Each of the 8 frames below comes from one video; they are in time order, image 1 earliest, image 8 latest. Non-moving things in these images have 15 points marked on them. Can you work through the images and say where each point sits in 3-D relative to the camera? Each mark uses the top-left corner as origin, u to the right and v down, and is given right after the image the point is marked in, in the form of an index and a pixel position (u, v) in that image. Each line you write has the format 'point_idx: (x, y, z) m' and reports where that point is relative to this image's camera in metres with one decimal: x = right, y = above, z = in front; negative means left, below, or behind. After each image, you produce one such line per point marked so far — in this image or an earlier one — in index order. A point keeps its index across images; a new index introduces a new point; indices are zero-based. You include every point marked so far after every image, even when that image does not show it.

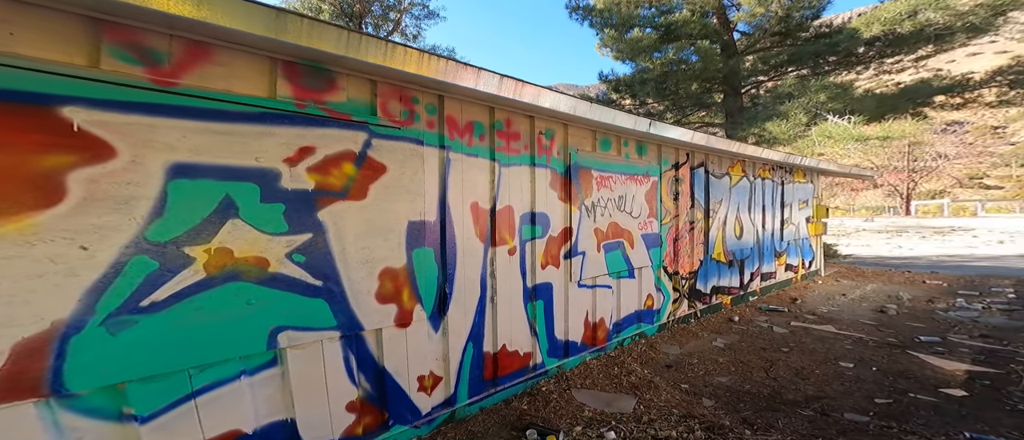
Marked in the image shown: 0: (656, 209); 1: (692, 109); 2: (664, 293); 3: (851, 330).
0: (+1.5, +0.1, +4.0) m
1: (+5.0, +3.1, +10.2) m
2: (+1.7, -0.9, +4.2) m
3: (+4.2, -1.4, +4.5) m
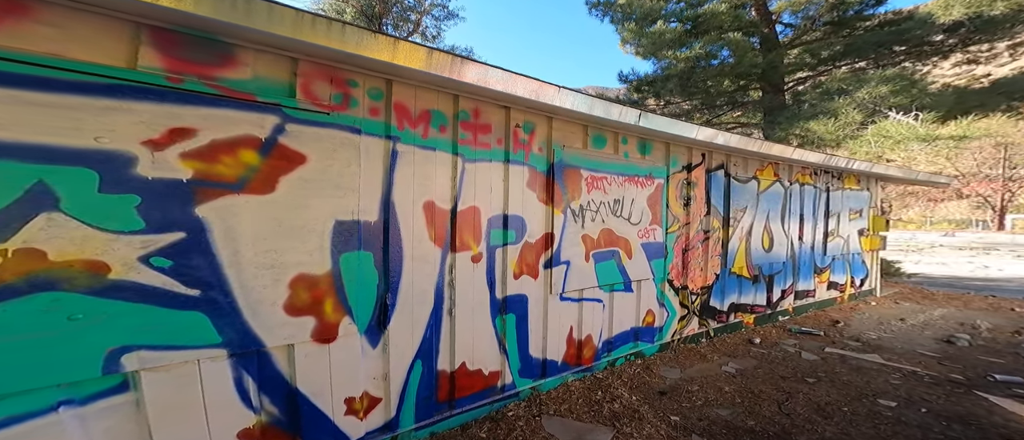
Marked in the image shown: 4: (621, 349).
0: (+1.5, 0.0, +3.6) m
1: (+5.7, +2.9, +9.4) m
2: (+1.7, -1.0, +3.8) m
3: (+4.1, -1.5, +3.9) m
4: (+1.0, -1.2, +3.3) m
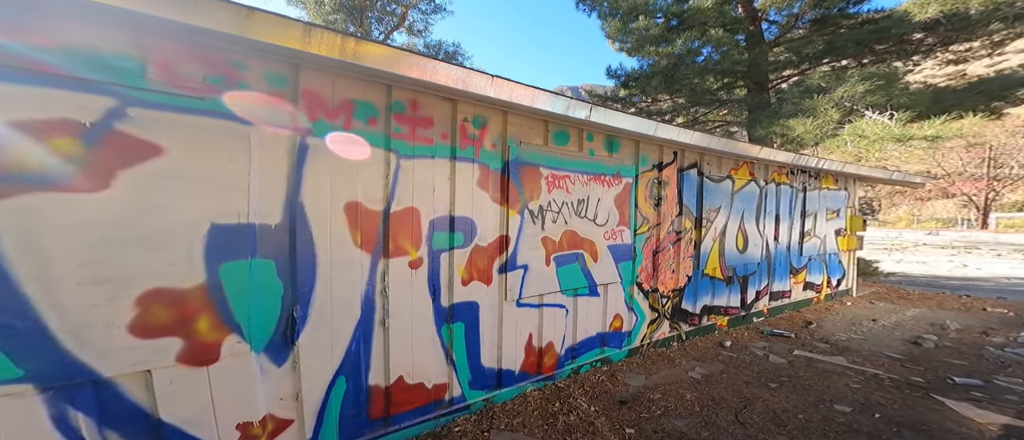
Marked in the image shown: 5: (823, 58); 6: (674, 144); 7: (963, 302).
0: (+1.1, 0.0, +3.5) m
1: (+5.2, +2.9, +9.3) m
2: (+1.3, -1.0, +3.7) m
3: (+3.8, -1.5, +3.8) m
4: (+0.7, -1.2, +3.2) m
5: (+6.6, +3.5, +7.7) m
6: (+1.7, +0.8, +3.8) m
7: (+8.6, -1.6, +6.9) m
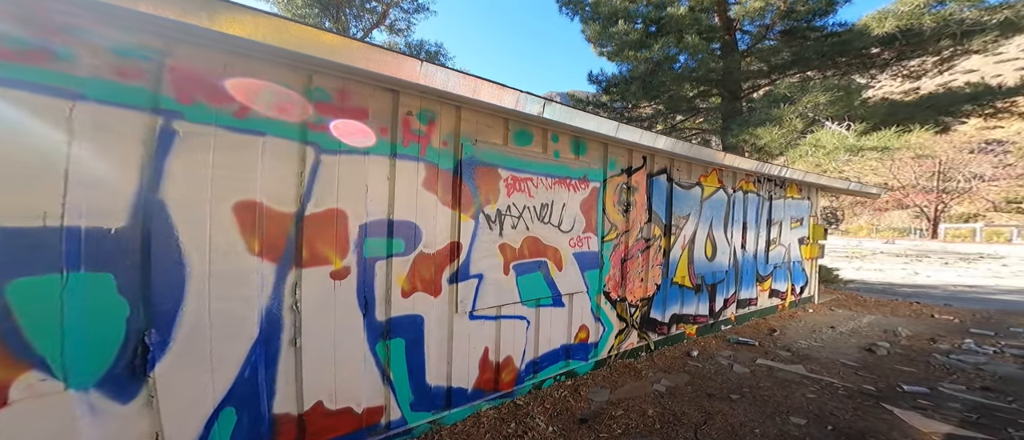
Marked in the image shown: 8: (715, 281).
0: (+0.8, 0.0, +3.3) m
1: (+4.6, +2.8, +9.5) m
2: (+1.0, -1.0, +3.6) m
3: (+3.4, -1.6, +3.8) m
4: (+0.3, -1.3, +3.0) m
5: (+6.1, +3.3, +7.9) m
6: (+1.4, +0.7, +3.7) m
7: (+8.0, -1.8, +7.2) m
8: (+2.9, -0.9, +5.2) m
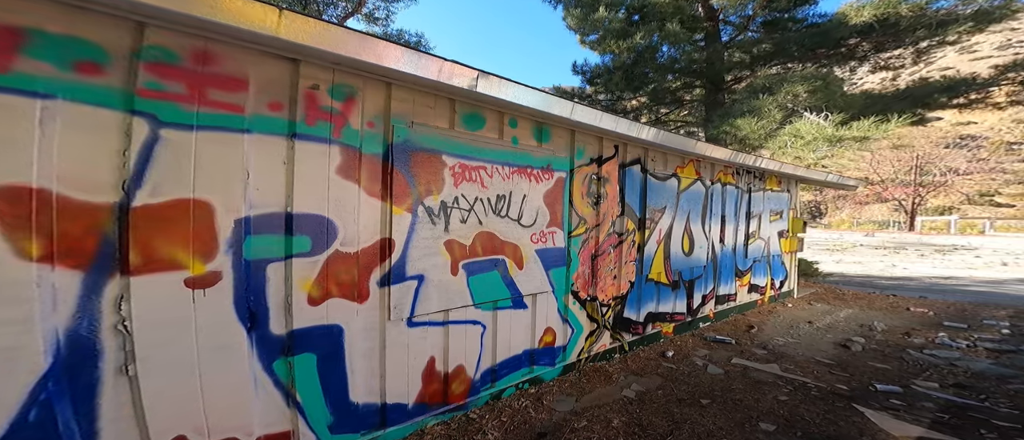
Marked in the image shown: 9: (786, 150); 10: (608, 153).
0: (+0.4, 0.0, +3.1) m
1: (+4.1, +2.9, +9.3) m
2: (+0.6, -1.0, +3.4) m
3: (+3.0, -1.6, +3.7) m
4: (0.0, -1.2, +2.8) m
5: (+5.6, +3.5, +7.8) m
6: (+1.0, +0.8, +3.4) m
7: (+7.6, -1.6, +7.2) m
8: (+2.5, -0.8, +5.0) m
9: (+5.1, +1.3, +6.6) m
10: (+1.0, +0.7, +3.6) m
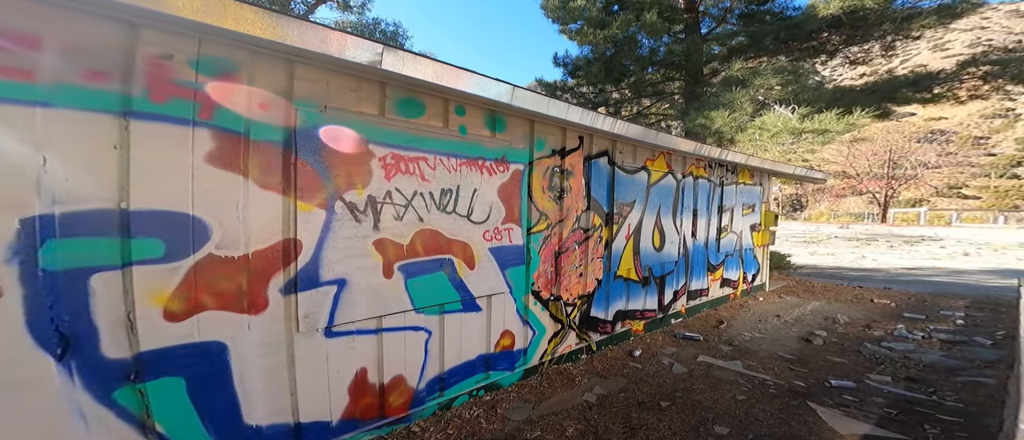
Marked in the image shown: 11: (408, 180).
0: (+0.1, +0.1, +2.9) m
1: (+3.4, +3.1, +9.2) m
2: (+0.2, -0.9, +3.2) m
3: (+2.6, -1.5, +3.7) m
4: (-0.4, -1.2, +2.7) m
5: (+5.0, +3.6, +7.7) m
6: (+0.6, +0.8, +3.3) m
7: (+7.1, -1.5, +7.3) m
8: (+2.1, -0.7, +4.9) m
9: (+4.5, +1.4, +6.6) m
10: (+0.6, +0.7, +3.5) m
11: (-0.6, +0.2, +2.1) m
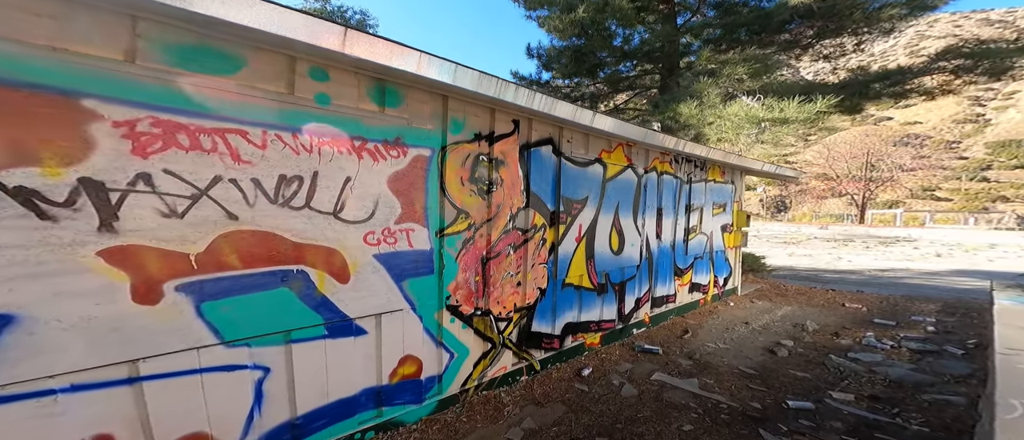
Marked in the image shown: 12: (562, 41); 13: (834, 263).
0: (-0.6, +0.1, +2.3) m
1: (+2.6, +3.1, +8.7) m
2: (-0.5, -0.9, +2.6) m
3: (+1.9, -1.5, +3.2) m
4: (-1.0, -1.2, +2.1) m
5: (+4.2, +3.6, +7.3) m
6: (-0.1, +0.8, +2.7) m
7: (+6.3, -1.5, +6.9) m
8: (+1.3, -0.7, +4.4) m
9: (+3.8, +1.4, +6.2) m
10: (-0.1, +0.7, +2.9) m
11: (-1.3, +0.2, +1.5) m
12: (+1.1, +4.2, +8.4) m
13: (+10.7, -1.4, +11.8) m
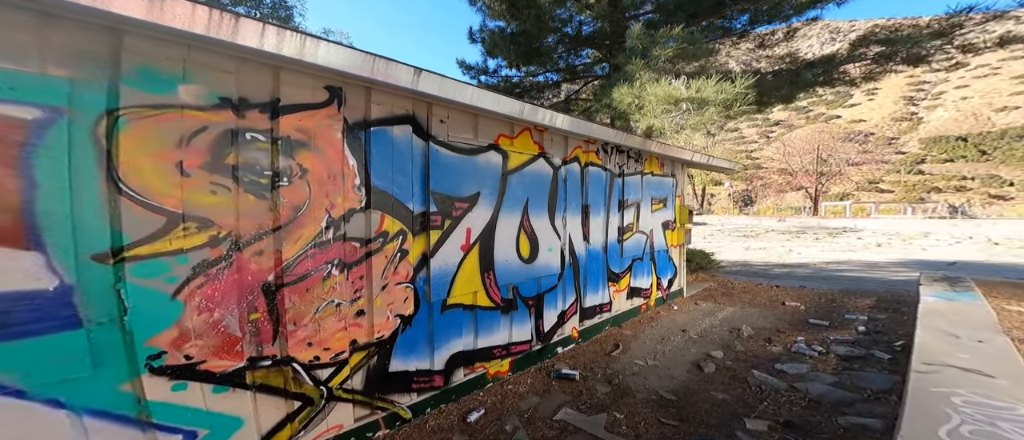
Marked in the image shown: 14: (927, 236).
0: (-1.6, 0.0, +1.5) m
1: (+1.0, +3.1, +8.0) m
2: (-1.5, -1.0, +1.8) m
3: (+0.9, -1.5, +2.5) m
4: (-2.0, -1.2, +1.1) m
5: (+2.7, +3.6, +6.7) m
6: (-1.1, +0.8, +1.9) m
7: (+4.9, -1.4, +6.5) m
8: (+0.2, -0.7, +3.7) m
9: (+2.4, +1.5, +5.6) m
10: (-1.2, +0.7, +2.0) m
11: (-2.2, +0.2, +0.6) m
12: (-0.4, +4.2, +7.6) m
13: (+9.0, -1.2, +11.7) m
14: (+19.6, -0.7, +16.9) m
